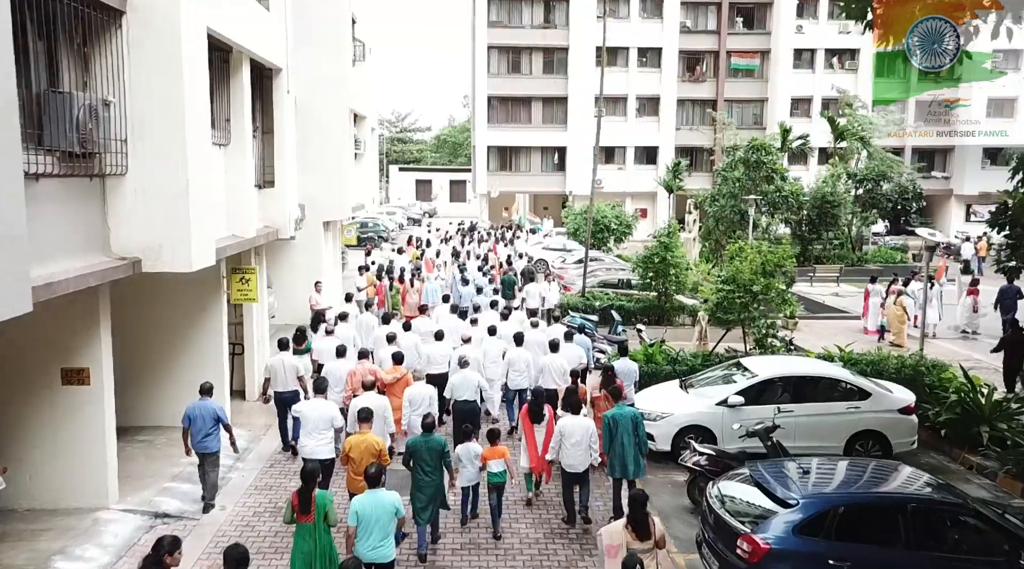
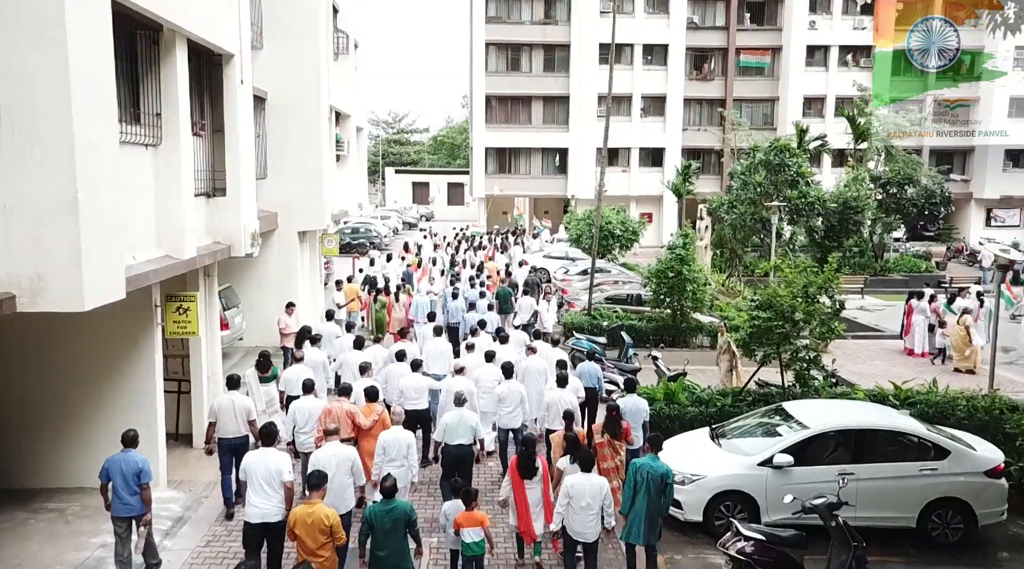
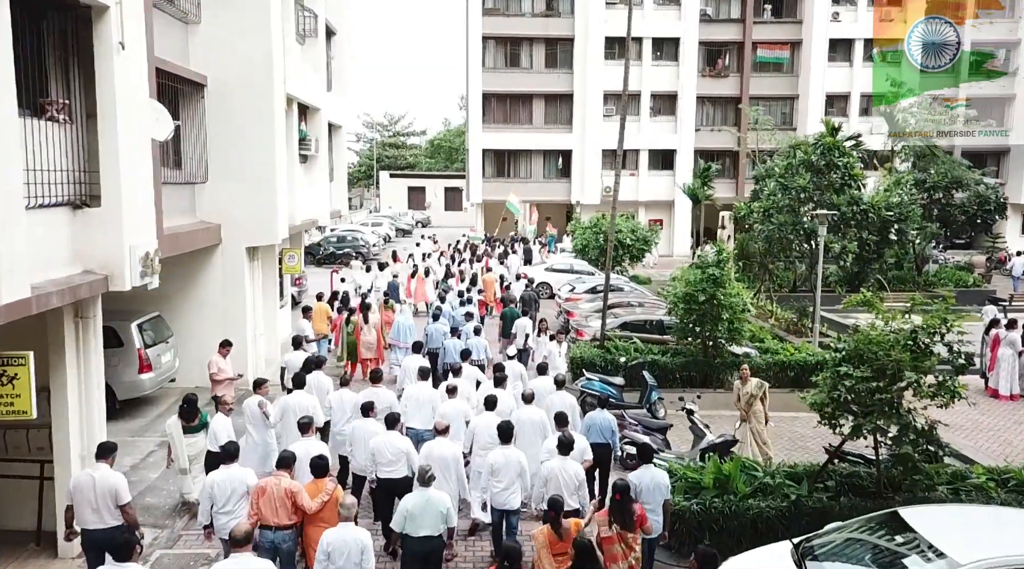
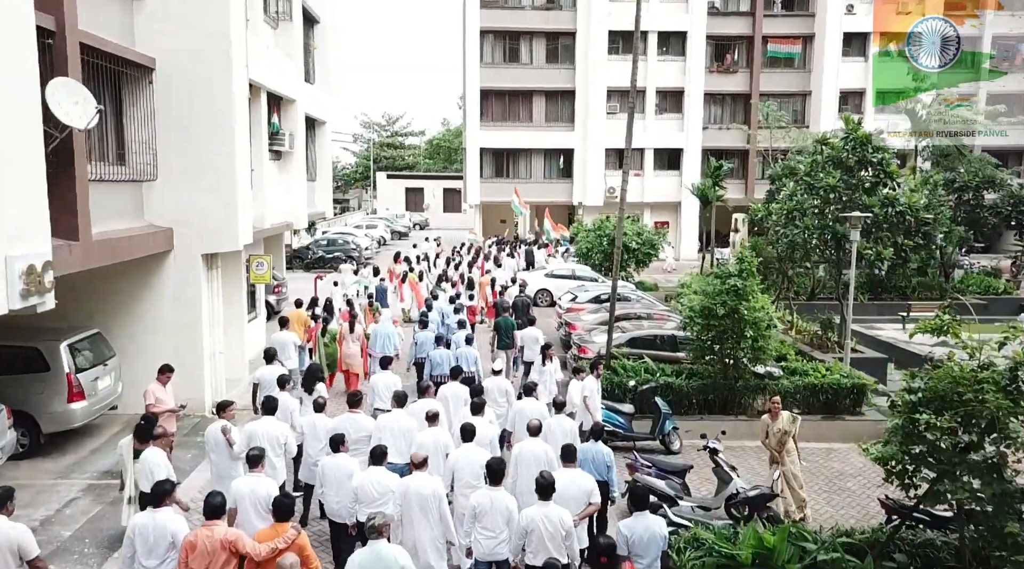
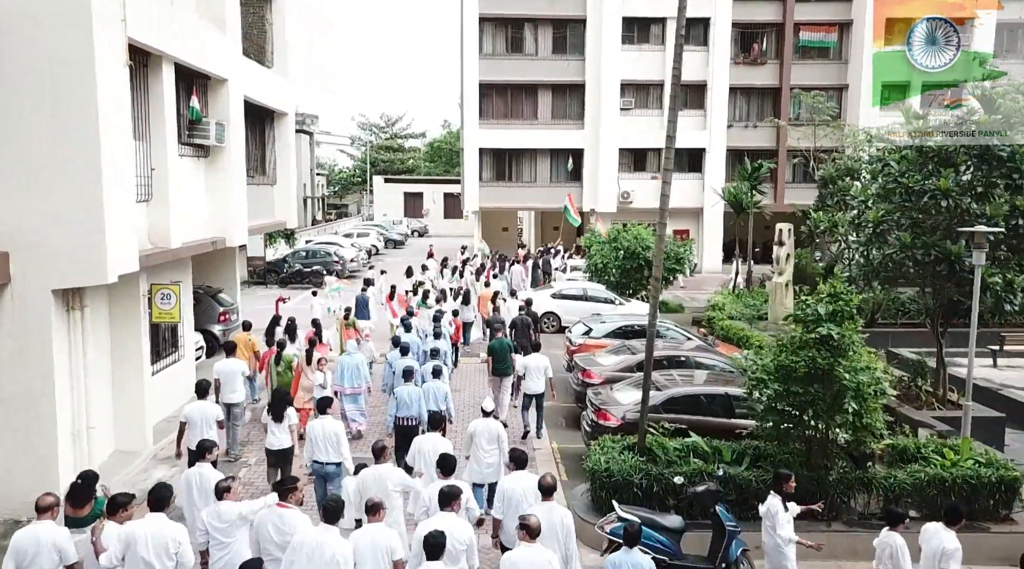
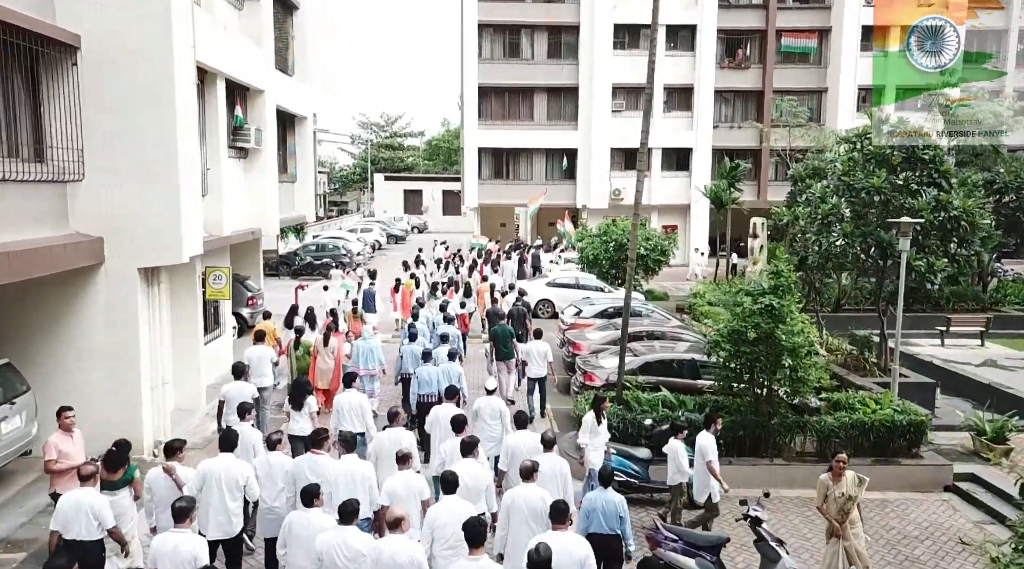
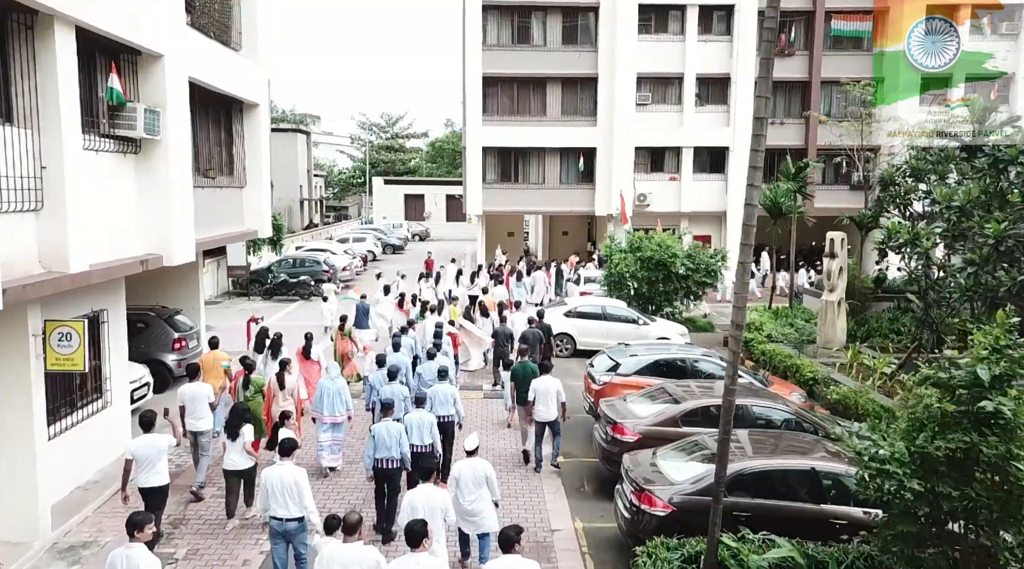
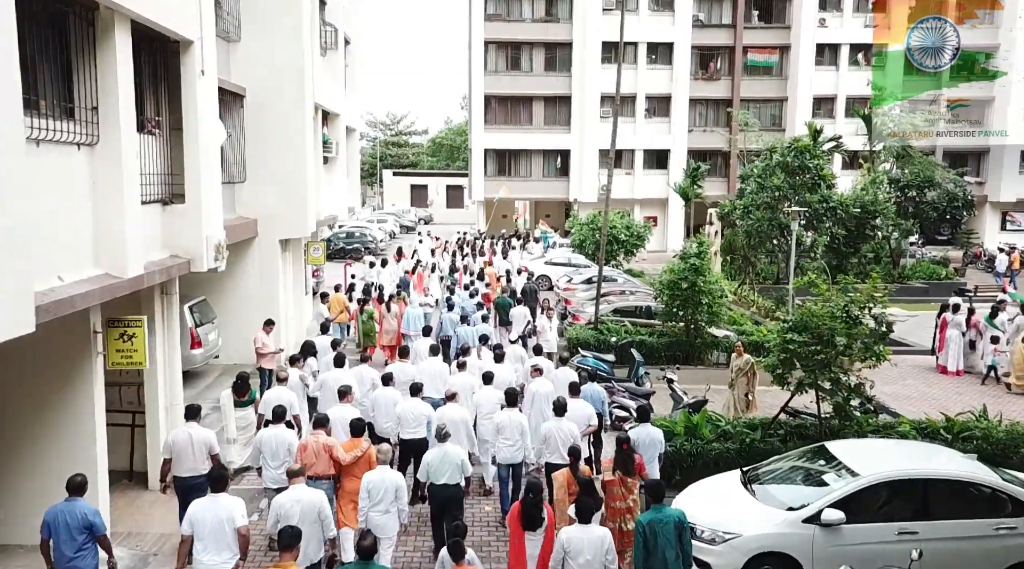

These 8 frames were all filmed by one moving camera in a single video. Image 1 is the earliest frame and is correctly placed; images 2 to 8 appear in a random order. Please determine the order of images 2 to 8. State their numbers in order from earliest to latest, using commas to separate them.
2, 8, 3, 4, 6, 5, 7
